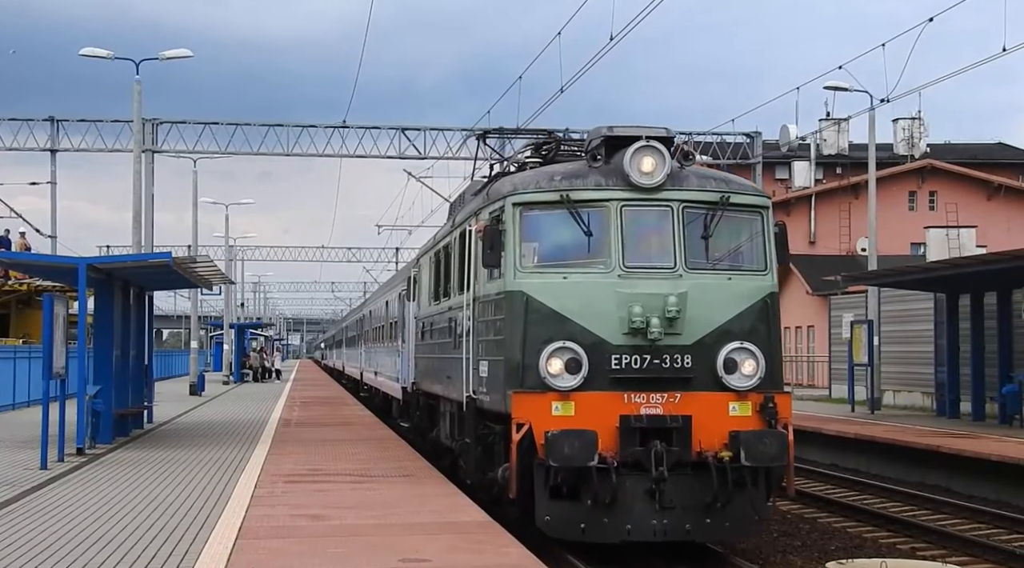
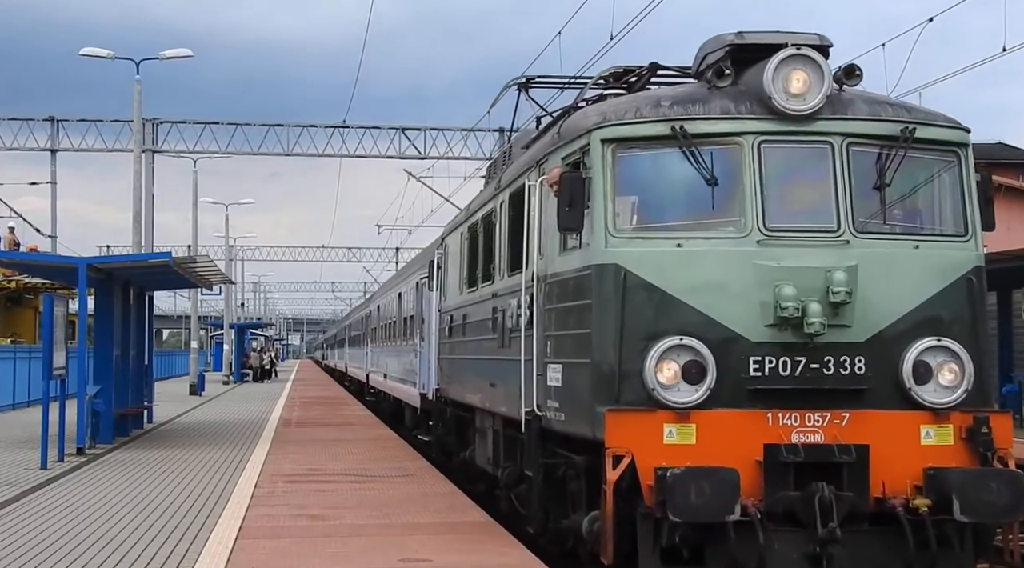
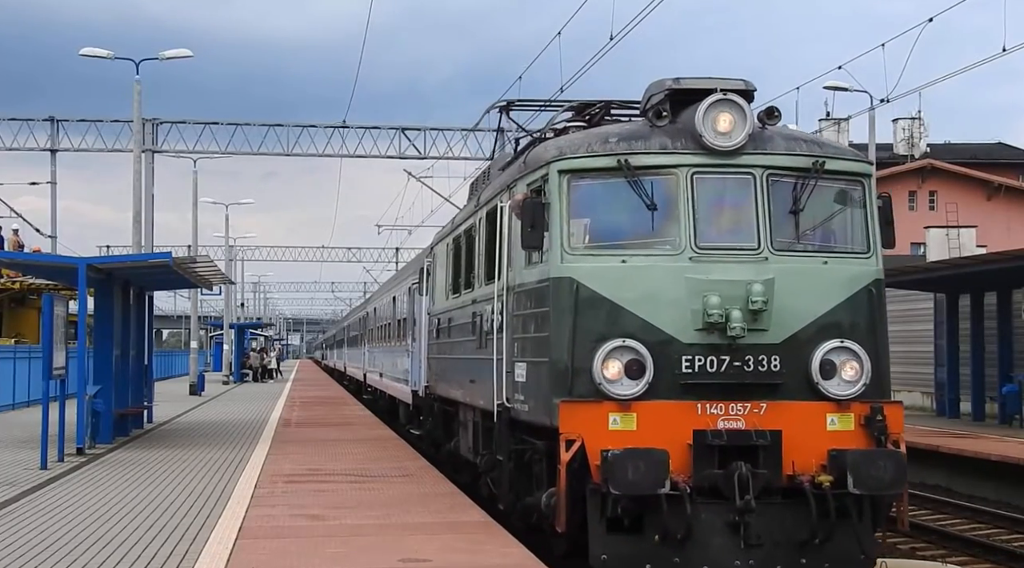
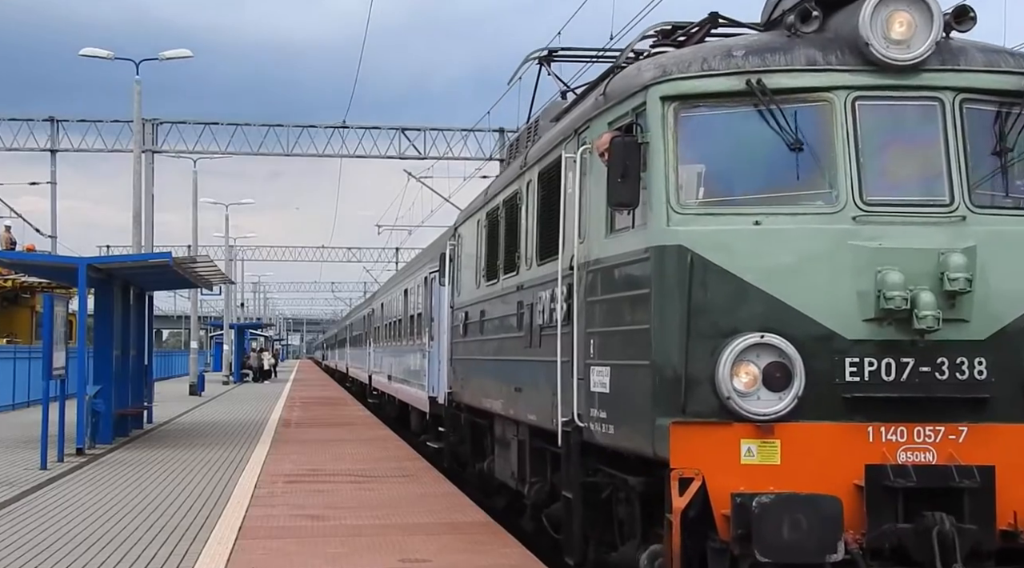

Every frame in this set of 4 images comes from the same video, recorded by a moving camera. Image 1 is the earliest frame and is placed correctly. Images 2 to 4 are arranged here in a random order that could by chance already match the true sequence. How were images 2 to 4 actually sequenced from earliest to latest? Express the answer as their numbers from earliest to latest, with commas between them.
3, 2, 4
